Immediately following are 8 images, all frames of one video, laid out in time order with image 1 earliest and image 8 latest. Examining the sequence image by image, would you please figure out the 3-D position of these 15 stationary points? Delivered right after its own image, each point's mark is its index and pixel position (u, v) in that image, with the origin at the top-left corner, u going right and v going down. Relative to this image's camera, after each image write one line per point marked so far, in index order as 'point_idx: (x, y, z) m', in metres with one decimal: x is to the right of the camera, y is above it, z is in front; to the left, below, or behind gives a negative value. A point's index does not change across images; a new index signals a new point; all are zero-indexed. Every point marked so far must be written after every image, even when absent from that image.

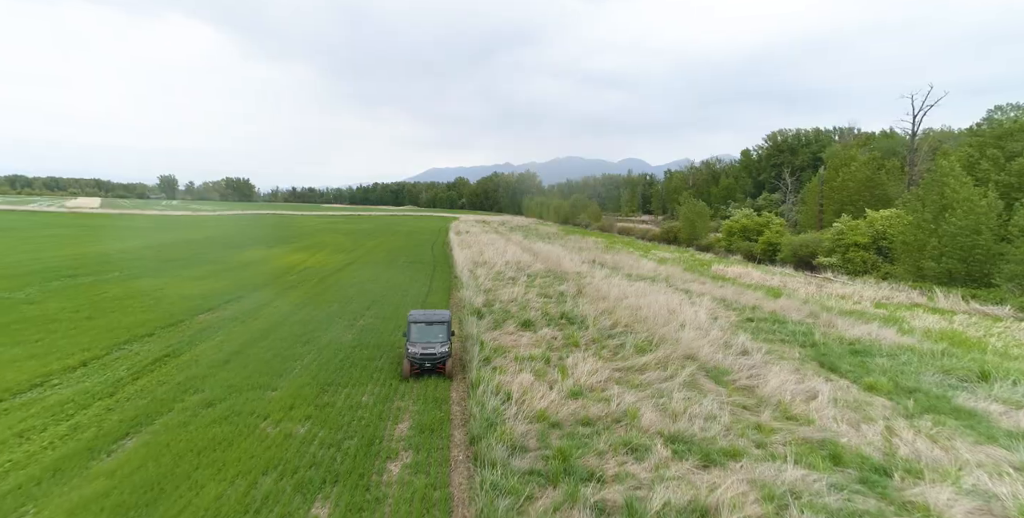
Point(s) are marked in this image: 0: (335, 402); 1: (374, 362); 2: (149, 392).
0: (-4.6, -3.6, +13.5) m
1: (-4.4, -3.3, +16.7) m
2: (-9.5, -3.5, +13.7) m
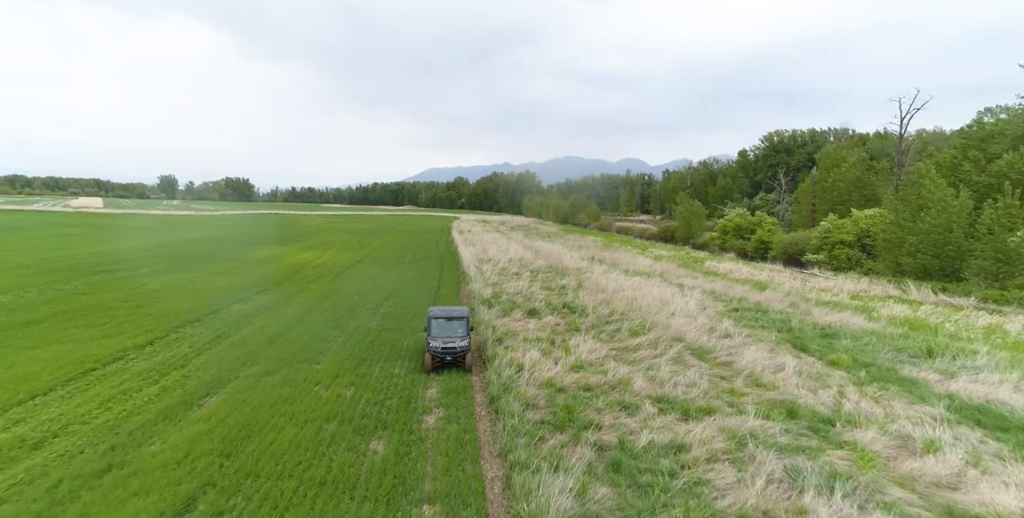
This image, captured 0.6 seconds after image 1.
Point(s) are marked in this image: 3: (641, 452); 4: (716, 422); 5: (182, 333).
0: (-4.2, -3.4, +15.9) m
1: (-4.0, -3.0, +19.1) m
2: (-9.1, -3.2, +16.1) m
3: (+2.8, -4.1, +11.0) m
4: (+4.9, -3.9, +12.3) m
5: (-12.3, -2.8, +19.6) m
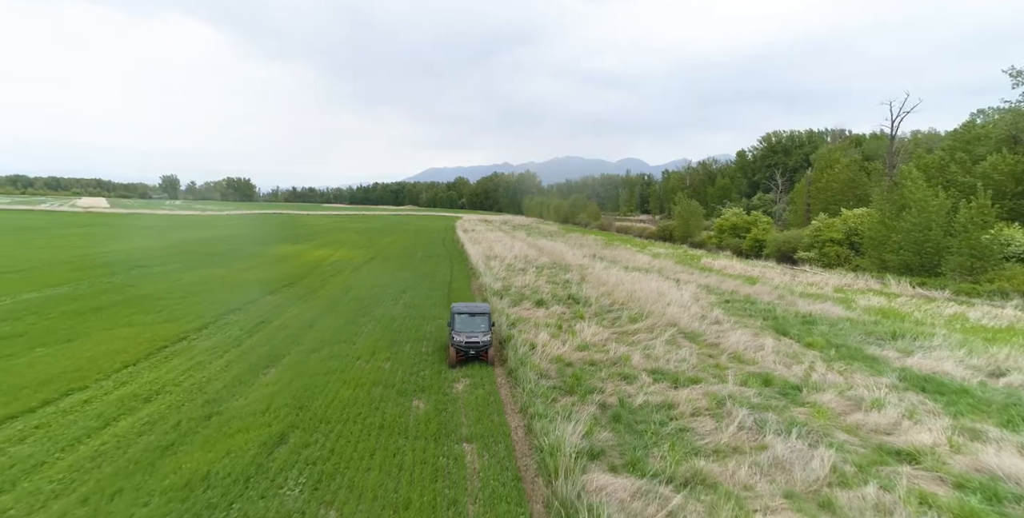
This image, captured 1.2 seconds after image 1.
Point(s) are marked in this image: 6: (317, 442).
0: (-3.7, -3.1, +18.3) m
1: (-3.5, -2.8, +21.4) m
2: (-8.7, -3.0, +18.5) m
3: (+3.3, -3.8, +13.4) m
4: (+5.4, -3.7, +14.7) m
5: (-11.8, -2.5, +21.9) m
6: (-4.1, -3.8, +10.8) m
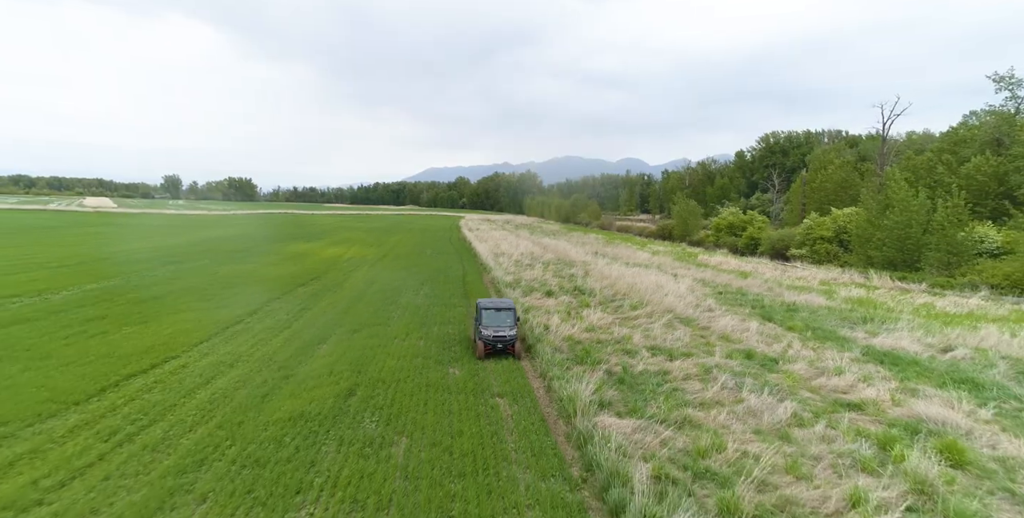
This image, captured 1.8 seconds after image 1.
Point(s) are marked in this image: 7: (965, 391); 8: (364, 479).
0: (-3.1, -2.8, +20.9) m
1: (-2.9, -2.5, +24.0) m
2: (-8.0, -2.7, +21.1) m
3: (+3.9, -3.5, +16.0) m
4: (+6.1, -3.4, +17.3) m
5: (-11.2, -2.2, +24.6) m
6: (-3.4, -3.5, +13.4) m
7: (+12.6, -3.7, +14.5) m
8: (-2.6, -3.9, +9.3) m
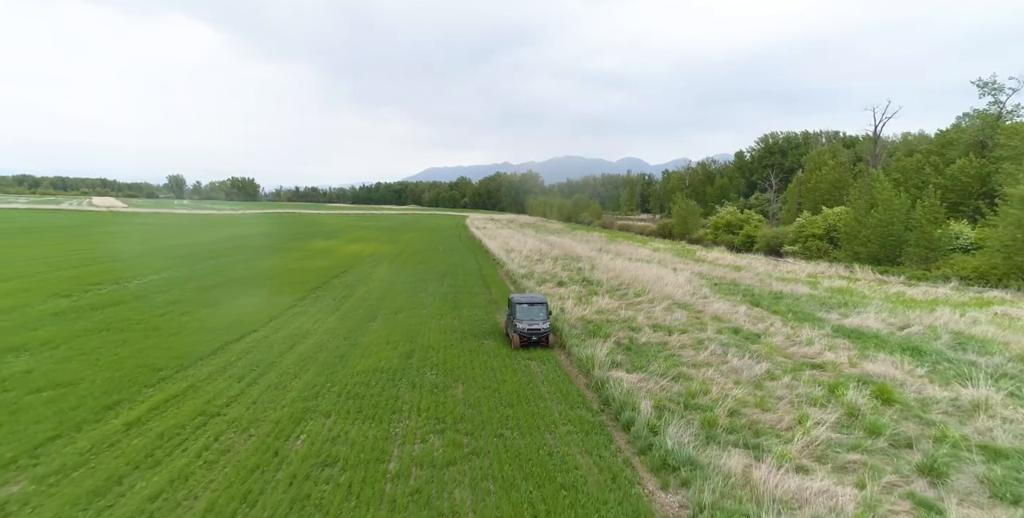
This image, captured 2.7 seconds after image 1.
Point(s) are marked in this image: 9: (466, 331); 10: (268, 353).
0: (-2.2, -2.4, +24.1) m
1: (-2.0, -2.1, +27.2) m
2: (-7.1, -2.3, +24.3) m
3: (+4.8, -3.1, +19.2) m
4: (+7.0, -3.0, +20.5) m
5: (-10.3, -1.8, +27.8) m
6: (-2.5, -3.1, +16.6) m
7: (+13.5, -3.3, +17.6) m
8: (-1.7, -3.6, +12.5) m
9: (-1.8, -2.8, +20.0) m
10: (-7.6, -2.9, +16.2) m
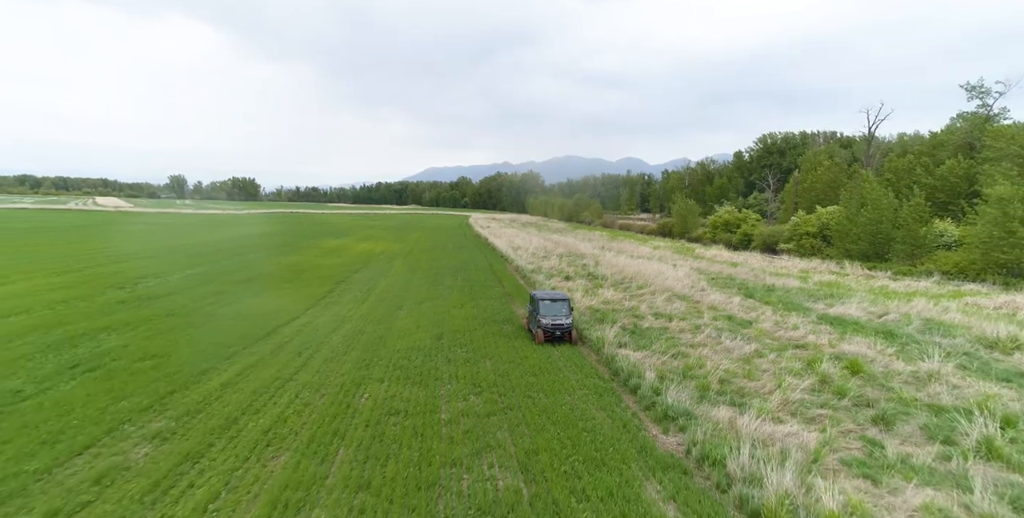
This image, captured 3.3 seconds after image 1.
0: (-1.5, -2.2, +26.3) m
1: (-1.3, -1.8, +29.4) m
2: (-6.5, -2.0, +26.5) m
3: (+5.4, -2.9, +21.4) m
4: (+7.6, -2.7, +22.7) m
5: (-9.6, -1.6, +30.0) m
6: (-1.9, -2.9, +18.8) m
7: (+14.2, -3.0, +19.9) m
8: (-1.1, -3.3, +14.7) m
9: (-1.1, -2.6, +22.2) m
10: (-6.9, -2.7, +18.4) m
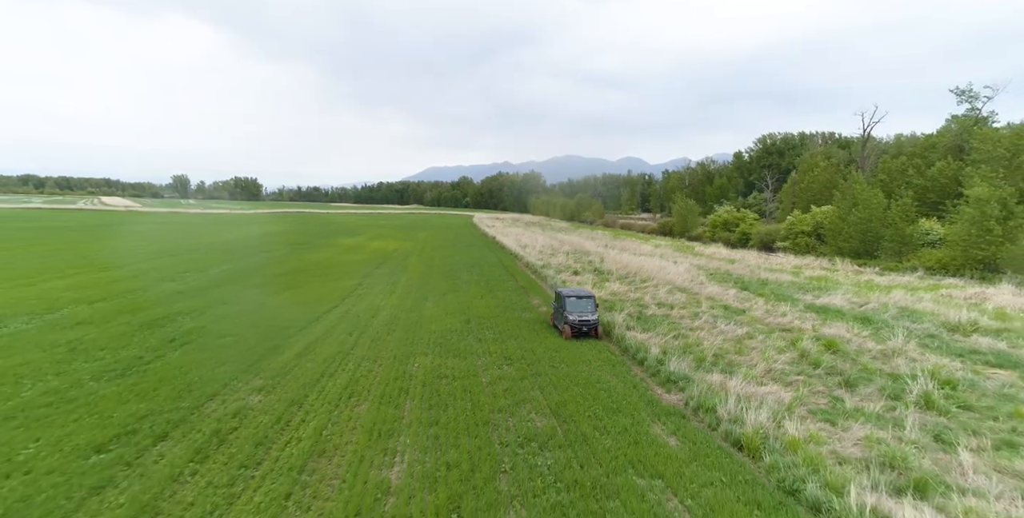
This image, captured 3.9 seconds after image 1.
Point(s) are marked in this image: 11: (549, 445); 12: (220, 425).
0: (-0.7, -1.9, +28.8) m
1: (-0.5, -1.6, +31.9) m
2: (-5.7, -1.8, +29.0) m
3: (+6.2, -2.6, +23.9) m
4: (+8.4, -2.5, +25.2) m
5: (-8.8, -1.3, +32.5) m
6: (-1.1, -2.6, +21.3) m
7: (+15.0, -2.8, +22.3) m
8: (-0.3, -3.1, +17.2) m
9: (-0.3, -2.3, +24.7) m
10: (-6.1, -2.4, +20.8) m
11: (+0.7, -3.6, +10.2) m
12: (-5.7, -3.2, +10.2) m
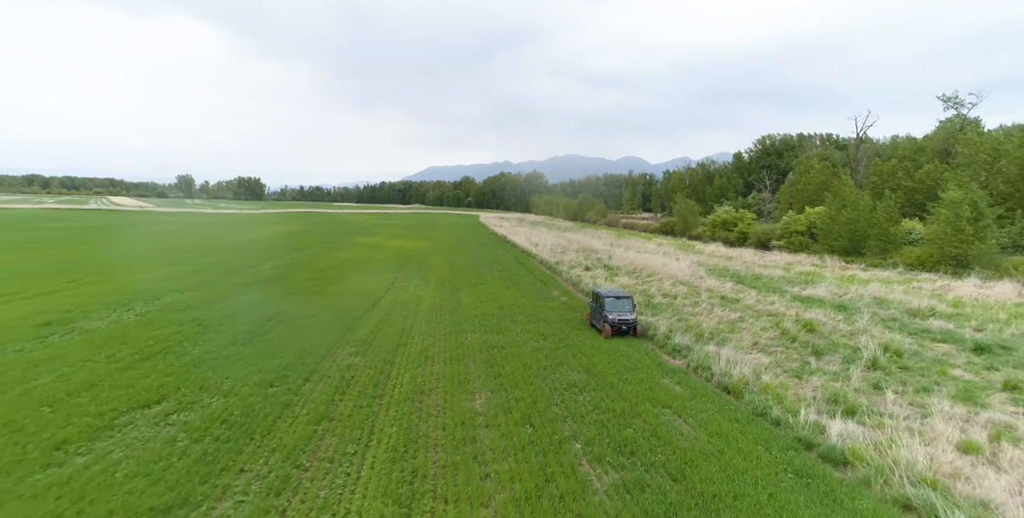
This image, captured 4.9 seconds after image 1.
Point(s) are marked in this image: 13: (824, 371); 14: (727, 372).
0: (+0.5, -1.7, +32.4) m
1: (+0.7, -1.3, +35.5) m
2: (-4.4, -1.6, +32.6) m
3: (+7.5, -2.4, +27.5) m
4: (+9.6, -2.3, +28.8) m
5: (-7.6, -1.1, +36.1) m
6: (+0.1, -2.4, +24.9) m
7: (+16.2, -2.5, +25.9) m
8: (+0.9, -2.8, +20.8) m
9: (+0.9, -2.1, +28.2) m
10: (-4.9, -2.2, +24.4) m
11: (+2.0, -3.4, +13.8) m
12: (-4.5, -3.0, +13.8) m
13: (+9.5, -3.4, +15.7) m
14: (+6.2, -3.3, +15.0) m
